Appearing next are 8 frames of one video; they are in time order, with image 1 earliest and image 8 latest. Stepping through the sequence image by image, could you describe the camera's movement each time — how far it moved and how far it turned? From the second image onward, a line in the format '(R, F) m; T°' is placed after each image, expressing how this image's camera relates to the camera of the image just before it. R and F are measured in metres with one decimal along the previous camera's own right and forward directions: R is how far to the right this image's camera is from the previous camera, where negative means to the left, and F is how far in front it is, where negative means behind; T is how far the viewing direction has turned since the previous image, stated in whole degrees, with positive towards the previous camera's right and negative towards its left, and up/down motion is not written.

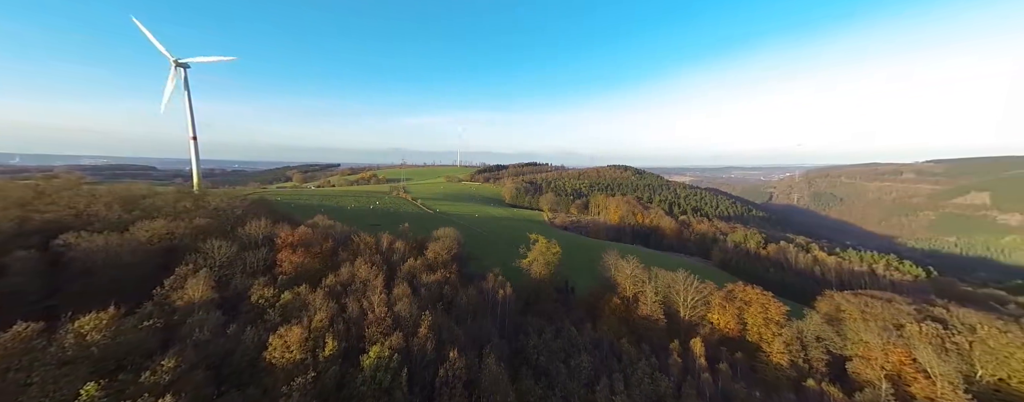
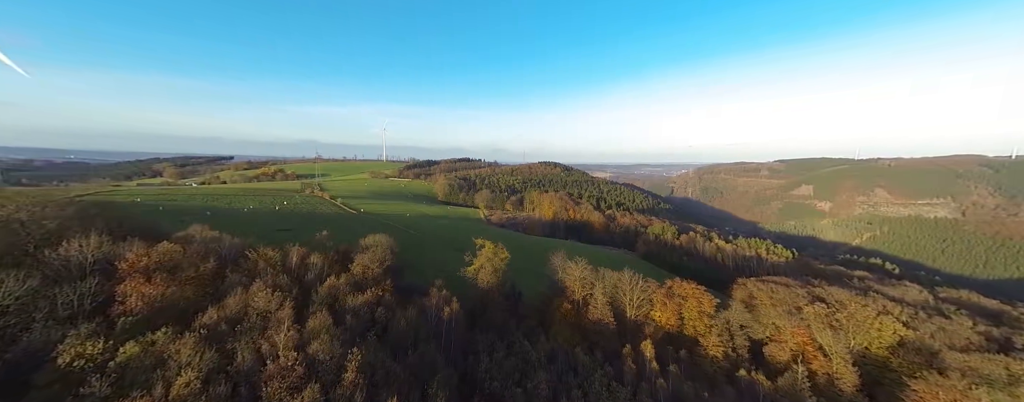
(-0.8, +2.5) m; +12°
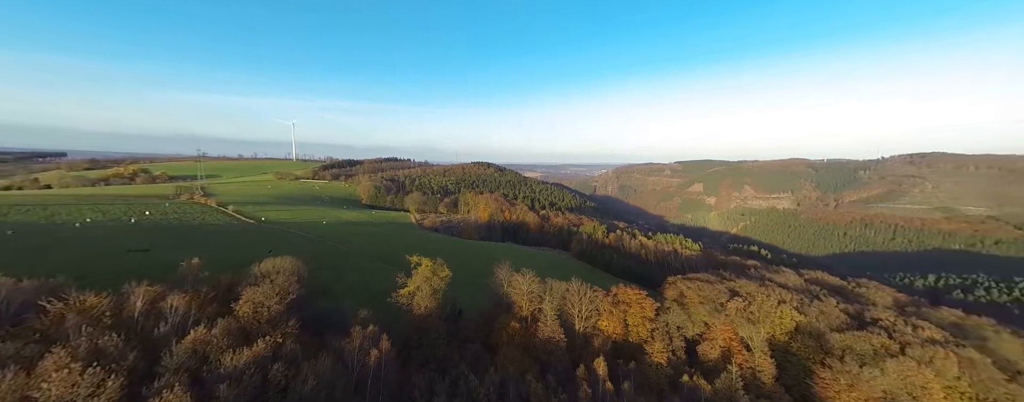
(-0.5, +2.7) m; +12°
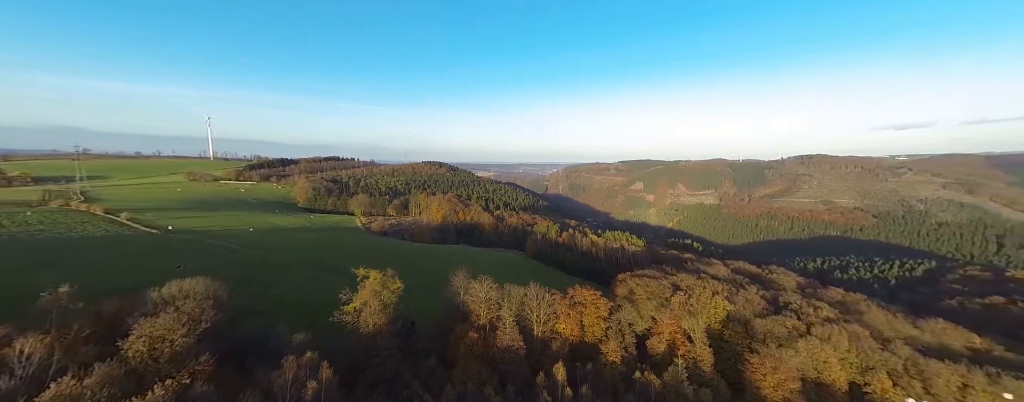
(-0.2, +0.7) m; +8°
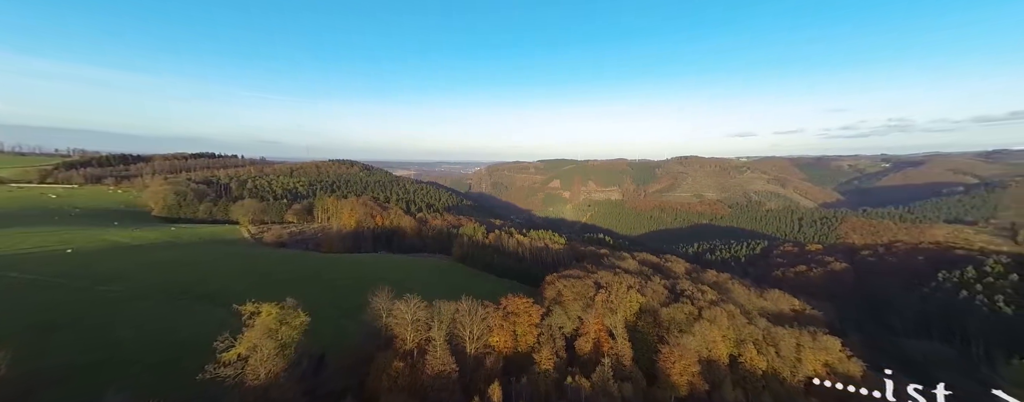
(-0.5, +1.4) m; +14°
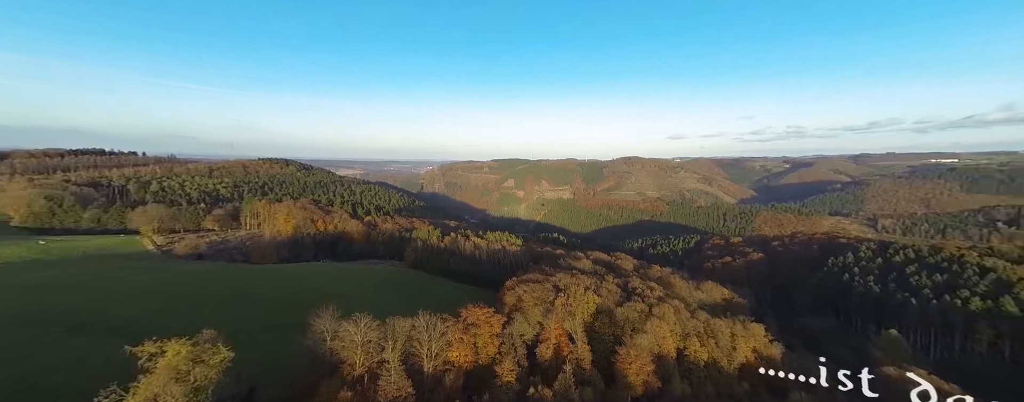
(-0.4, +1.1) m; +8°
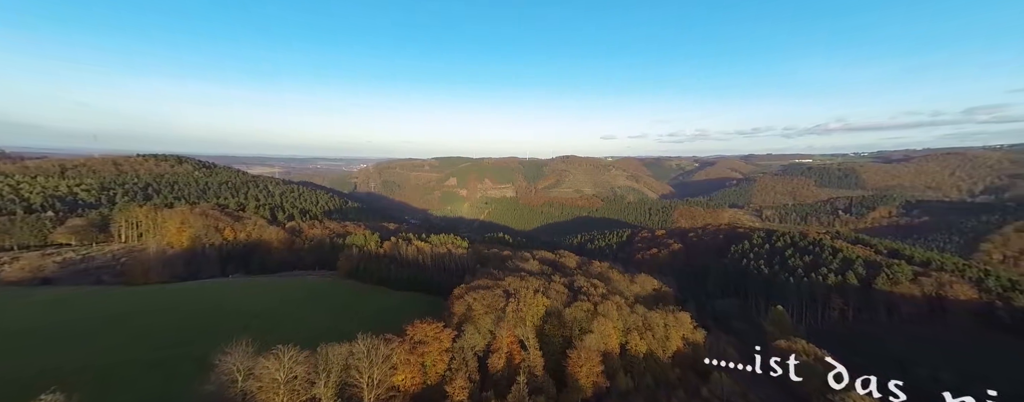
(-0.5, +1.8) m; +10°
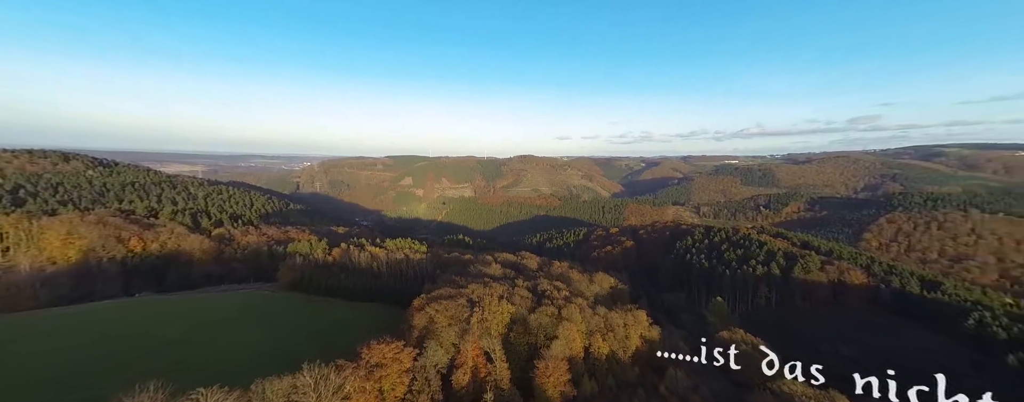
(-0.7, +1.7) m; +7°
